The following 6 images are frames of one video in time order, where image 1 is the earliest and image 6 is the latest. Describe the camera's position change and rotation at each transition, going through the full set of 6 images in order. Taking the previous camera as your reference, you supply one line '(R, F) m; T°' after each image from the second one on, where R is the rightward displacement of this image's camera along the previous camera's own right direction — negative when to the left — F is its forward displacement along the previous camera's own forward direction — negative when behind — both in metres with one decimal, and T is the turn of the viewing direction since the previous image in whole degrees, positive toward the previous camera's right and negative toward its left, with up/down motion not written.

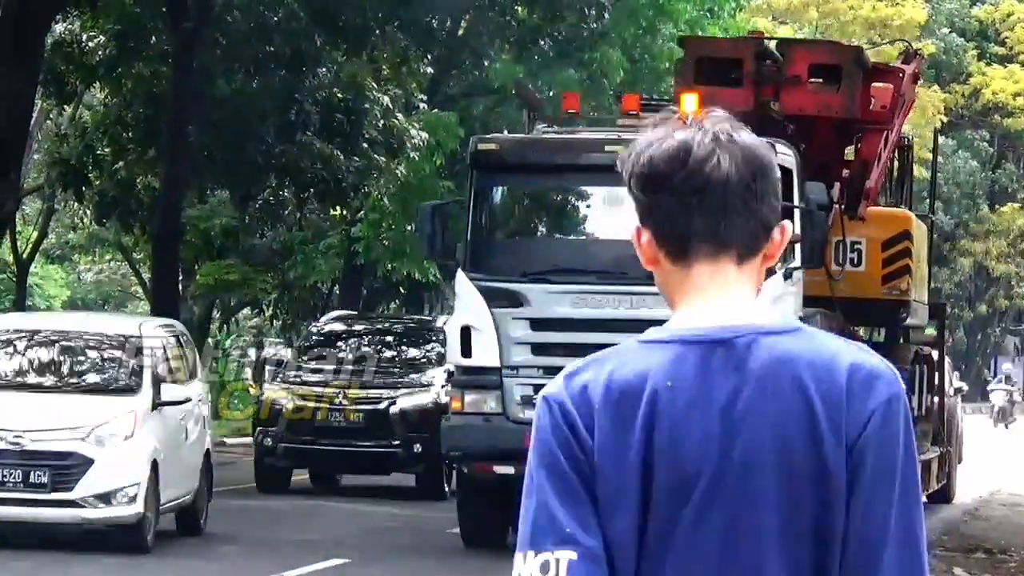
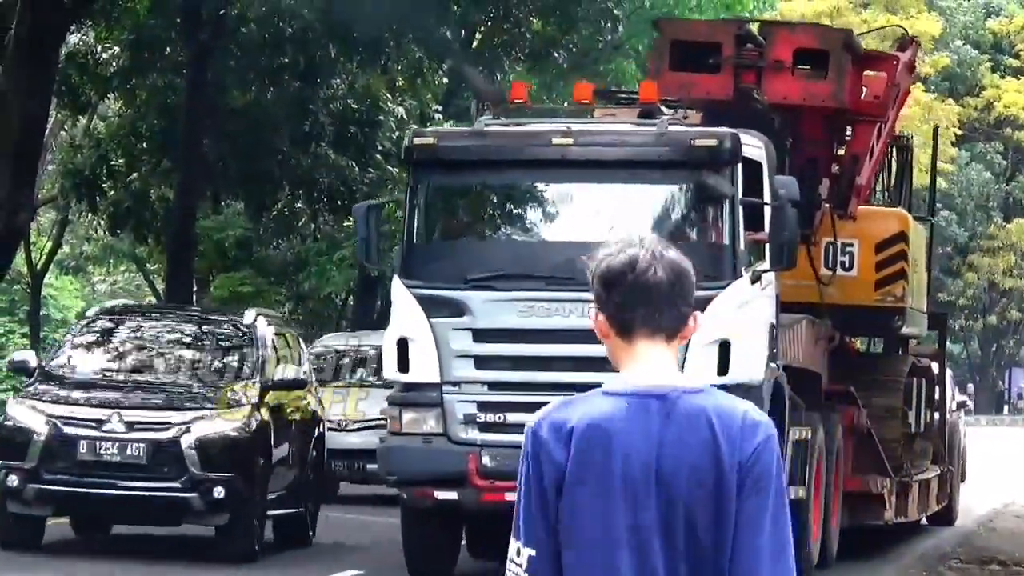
(0.0, 0.0) m; 0°
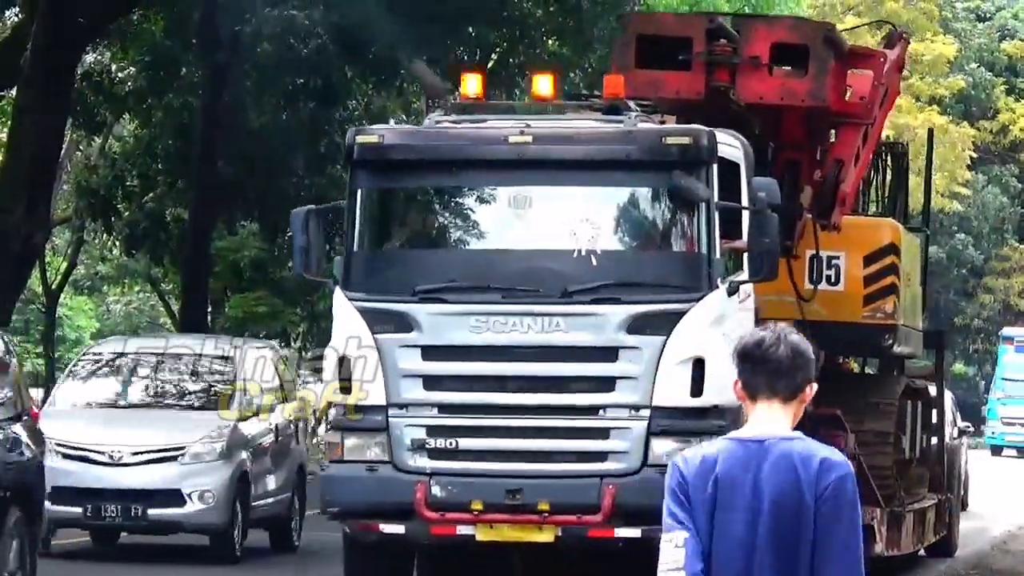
(-0.1, 0.0) m; 0°
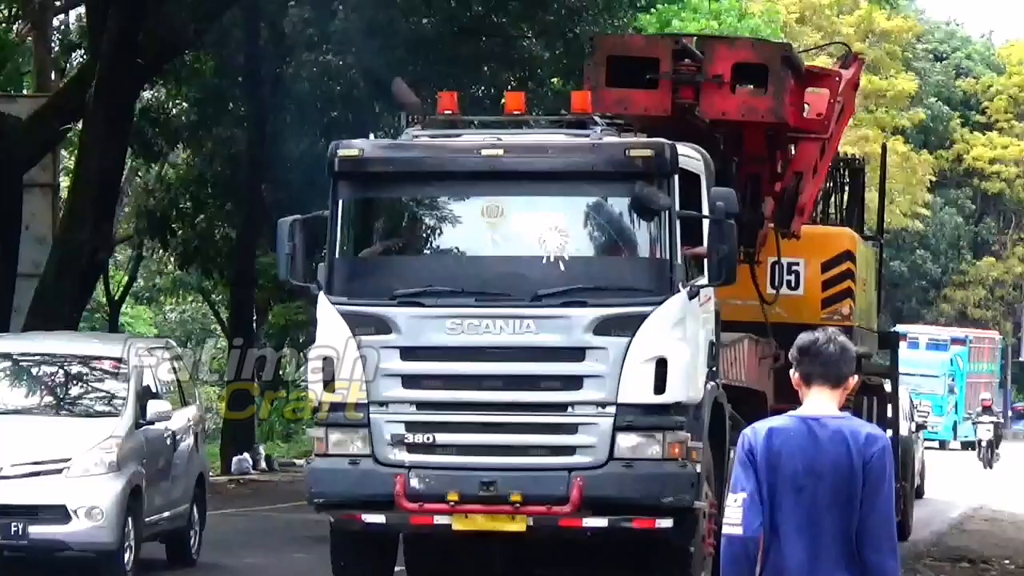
(-0.3, -1.0) m; +2°
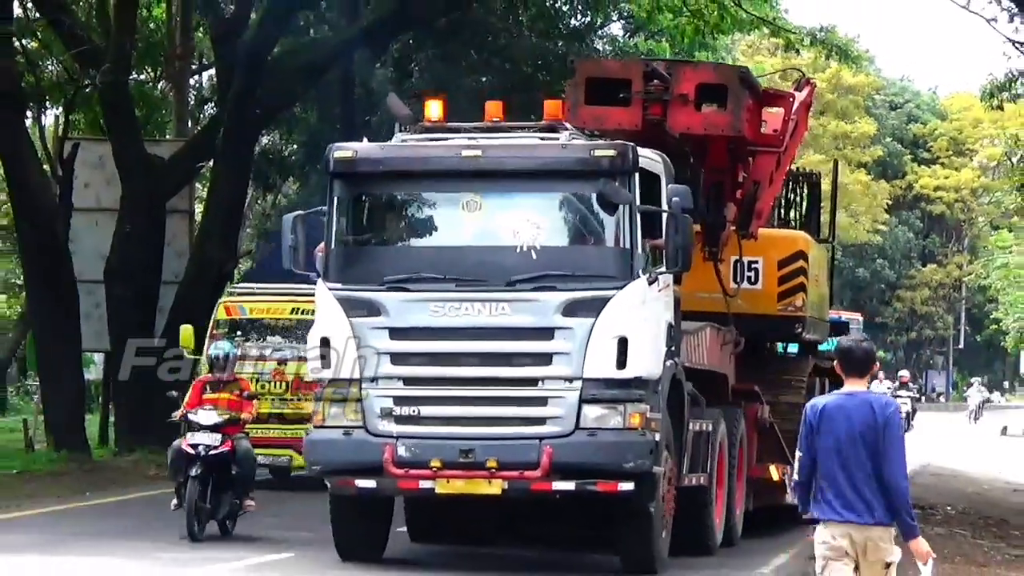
(-0.7, -2.3) m; +2°
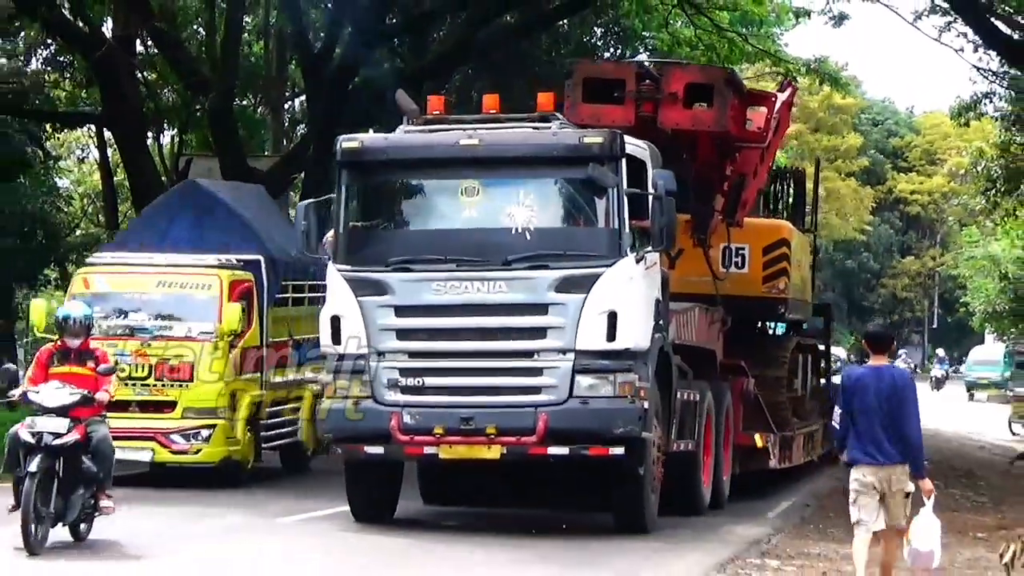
(-0.6, -2.1) m; +1°
